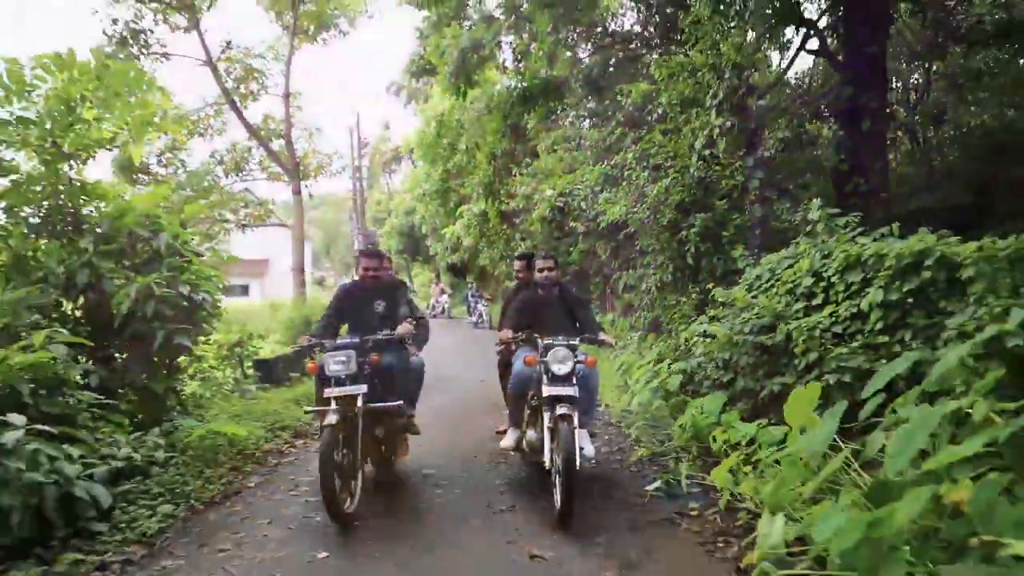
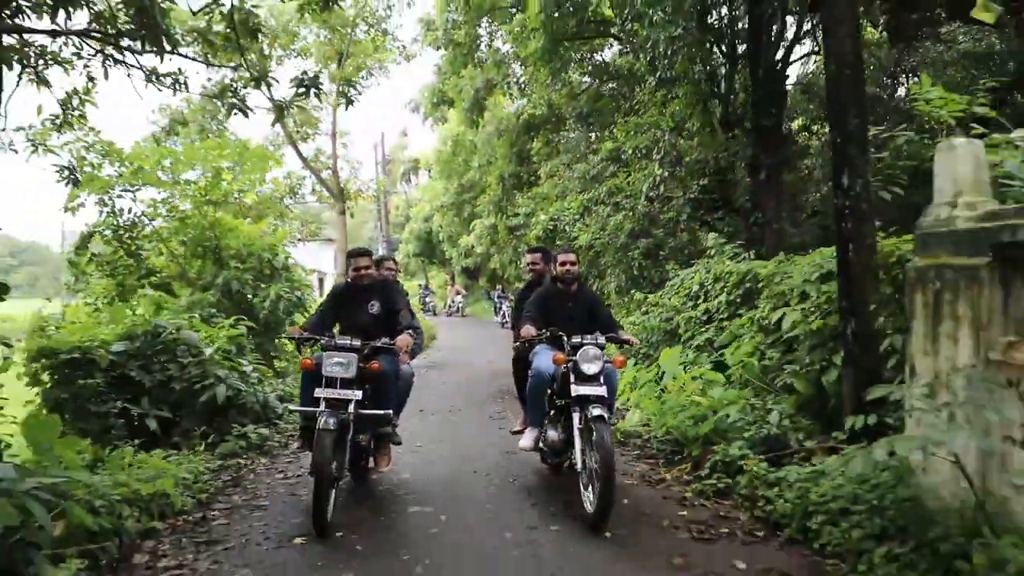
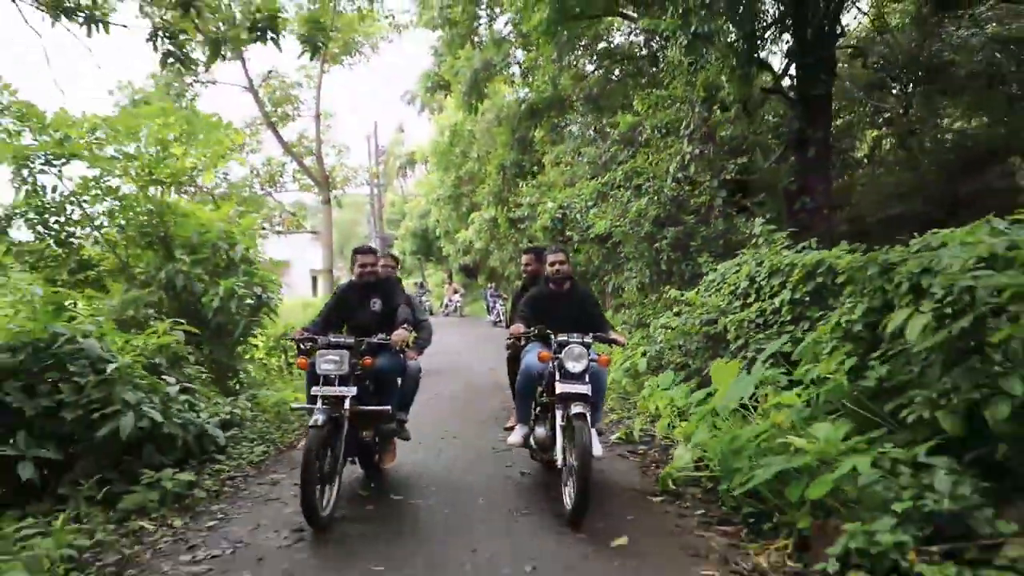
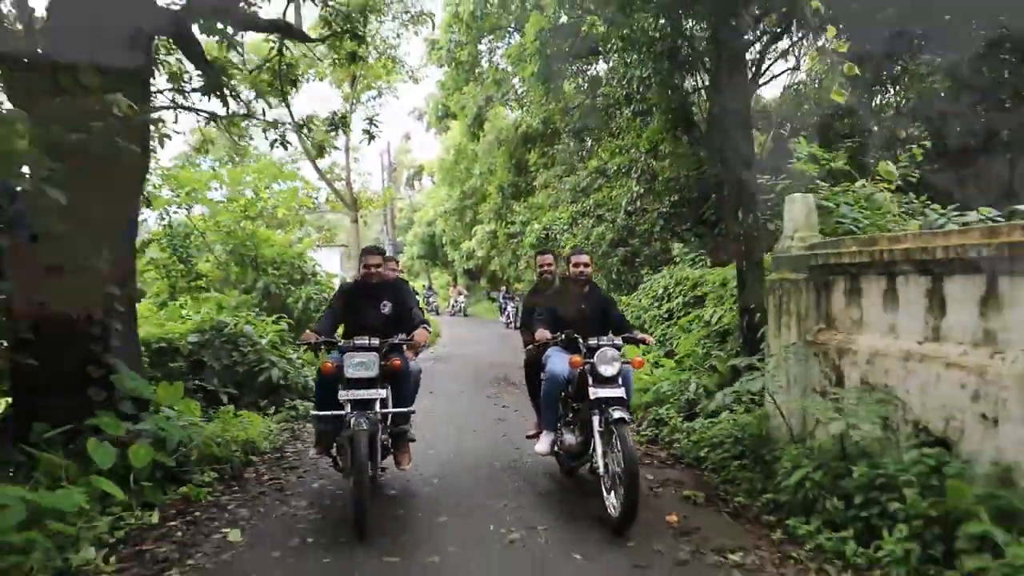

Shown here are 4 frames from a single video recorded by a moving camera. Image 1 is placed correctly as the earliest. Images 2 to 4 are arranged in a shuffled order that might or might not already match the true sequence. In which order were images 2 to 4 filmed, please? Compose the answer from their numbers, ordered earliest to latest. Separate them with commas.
3, 2, 4
